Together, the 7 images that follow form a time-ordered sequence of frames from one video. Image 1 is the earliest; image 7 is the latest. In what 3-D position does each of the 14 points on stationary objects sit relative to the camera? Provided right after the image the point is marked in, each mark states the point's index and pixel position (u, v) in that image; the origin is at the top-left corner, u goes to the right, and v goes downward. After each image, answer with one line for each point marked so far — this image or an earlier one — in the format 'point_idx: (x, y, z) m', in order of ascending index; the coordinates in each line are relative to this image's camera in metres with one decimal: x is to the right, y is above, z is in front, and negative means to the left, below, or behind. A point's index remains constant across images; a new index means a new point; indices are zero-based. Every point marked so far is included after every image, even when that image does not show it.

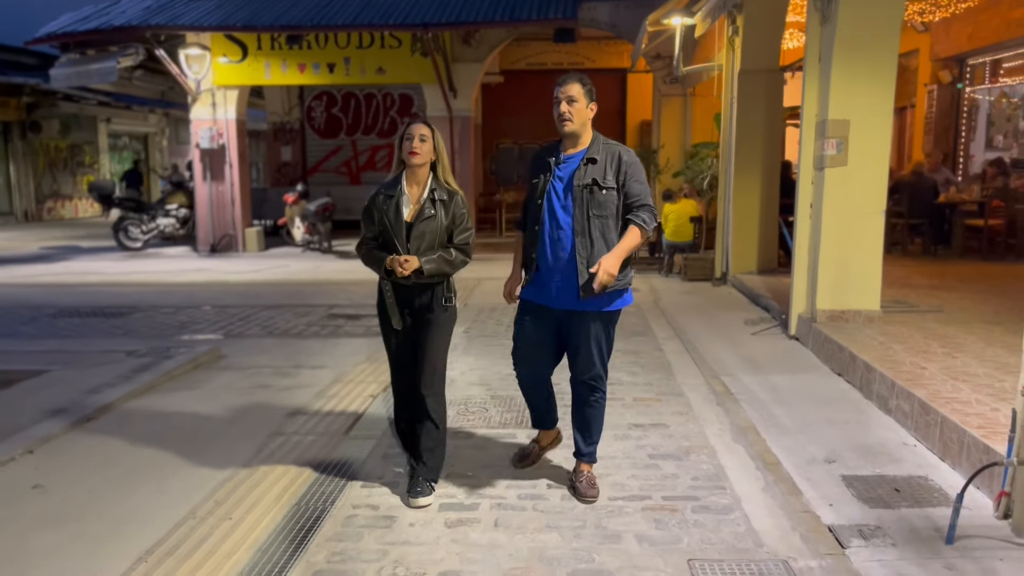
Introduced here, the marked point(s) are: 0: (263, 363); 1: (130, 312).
0: (-2.0, -0.6, +6.2) m
1: (-4.2, -0.3, +8.7) m
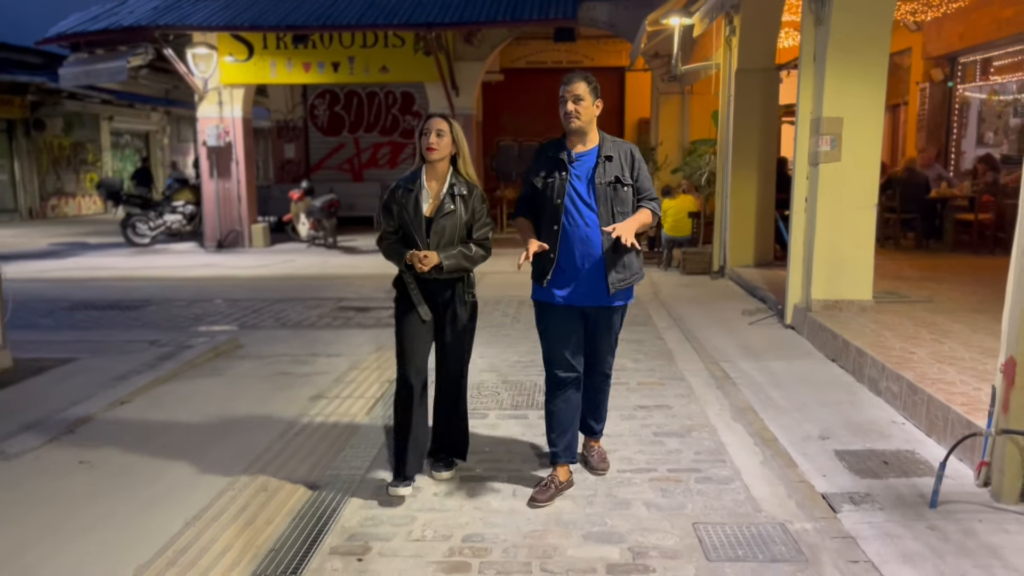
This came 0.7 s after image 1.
0: (-1.9, -0.5, +6.4) m
1: (-4.2, -0.2, +8.9) m
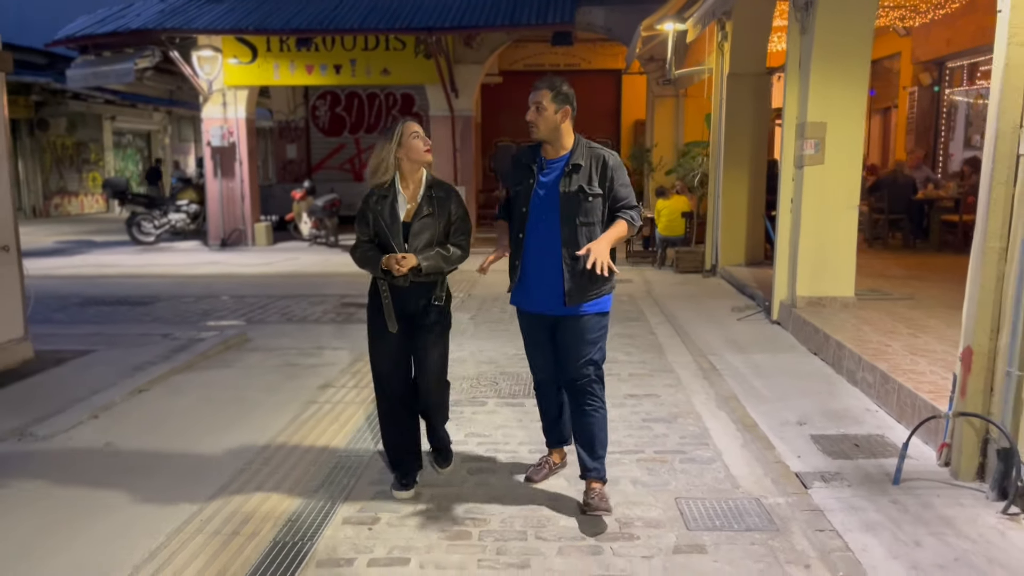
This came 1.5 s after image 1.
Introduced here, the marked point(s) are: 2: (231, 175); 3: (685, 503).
0: (-1.9, -0.5, +6.7) m
1: (-4.2, -0.1, +9.2) m
2: (-5.0, +2.0, +14.0) m
3: (+0.8, -1.0, +3.5) m
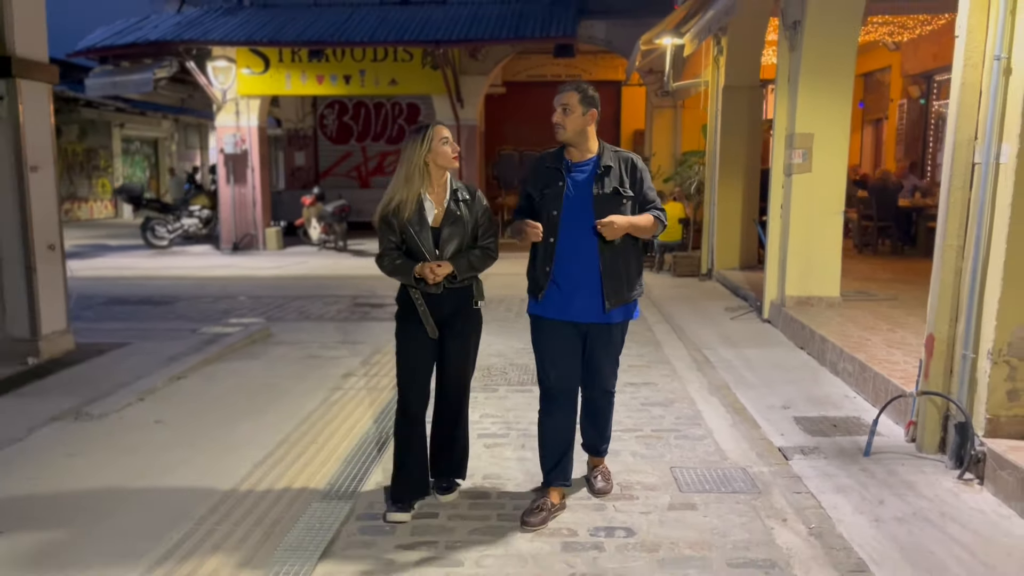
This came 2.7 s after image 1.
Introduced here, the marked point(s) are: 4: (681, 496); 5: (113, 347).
0: (-1.9, -0.5, +7.2) m
1: (-4.2, -0.2, +9.6) m
2: (-5.0, +2.0, +14.4) m
3: (+0.8, -0.9, +3.9) m
4: (+0.8, -1.0, +3.6) m
5: (-3.3, -0.5, +6.5) m
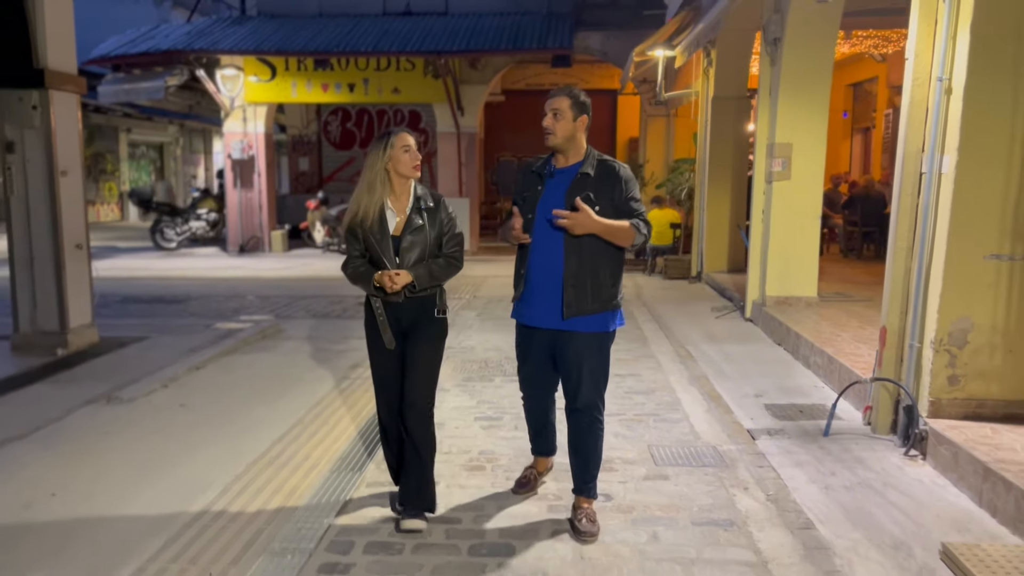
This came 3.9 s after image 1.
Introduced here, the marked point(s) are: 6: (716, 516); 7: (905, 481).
0: (-1.9, -0.5, +7.6) m
1: (-4.2, -0.1, +10.1) m
2: (-5.0, +2.0, +14.9) m
3: (+0.8, -0.9, +4.4) m
4: (+0.7, -0.9, +4.1) m
5: (-3.4, -0.5, +6.9) m
6: (+0.9, -1.0, +3.5) m
7: (+1.9, -1.0, +3.8) m
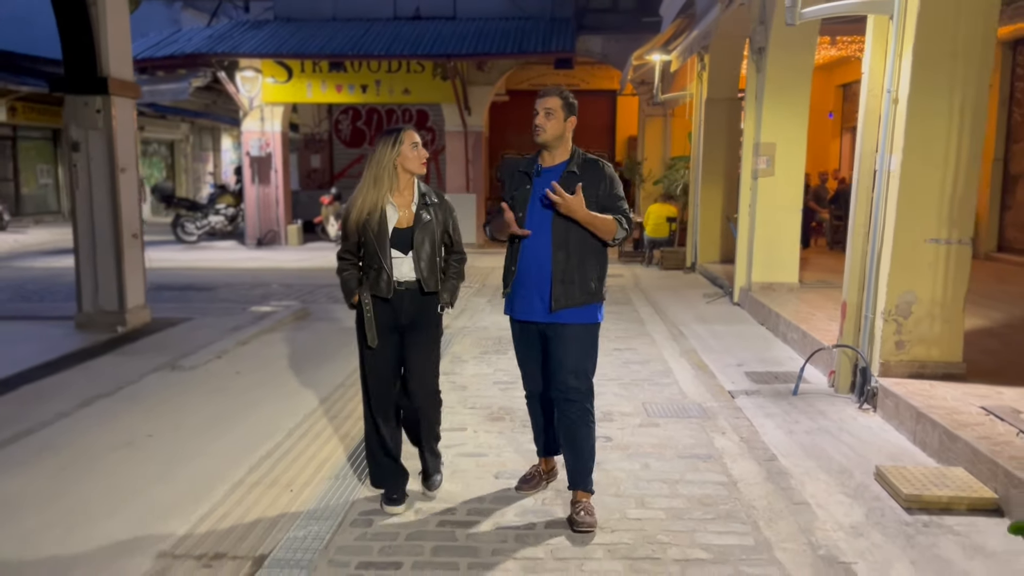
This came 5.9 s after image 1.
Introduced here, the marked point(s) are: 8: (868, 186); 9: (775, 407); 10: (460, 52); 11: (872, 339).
0: (-1.8, -0.3, +8.4) m
1: (-4.1, 0.0, +10.8) m
2: (-4.9, +2.1, +15.6) m
3: (+0.9, -0.8, +5.1) m
4: (+0.8, -0.8, +4.8) m
5: (-3.3, -0.3, +7.7) m
6: (+1.0, -0.9, +4.3) m
7: (+2.0, -0.8, +4.6) m
8: (+2.3, +0.7, +5.1) m
9: (+1.7, -0.8, +5.0) m
10: (-0.9, +4.1, +13.5) m
11: (+2.3, -0.3, +5.0) m
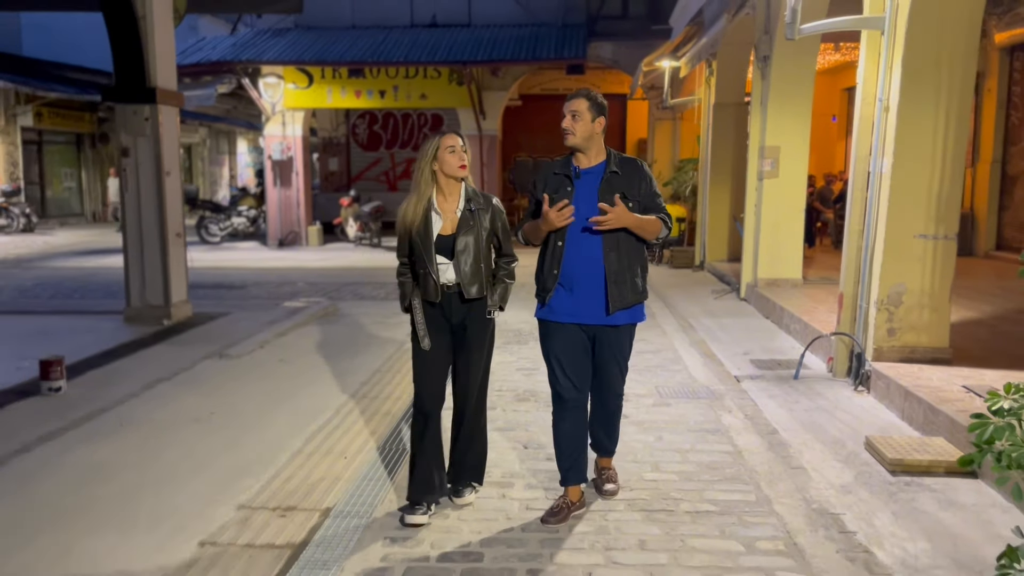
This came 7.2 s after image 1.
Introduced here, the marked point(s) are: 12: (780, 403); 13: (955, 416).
0: (-1.6, -0.3, +8.8) m
1: (-3.9, 0.0, +11.3) m
2: (-4.7, +2.2, +16.2) m
3: (+1.1, -0.7, +5.6) m
4: (+1.0, -0.8, +5.3) m
5: (-3.1, -0.3, +8.2) m
6: (+1.2, -0.8, +4.7) m
7: (+2.2, -0.8, +5.1) m
8: (+2.5, +0.7, +5.6) m
9: (+1.9, -0.7, +5.5) m
10: (-0.6, +4.1, +14.0) m
11: (+2.5, -0.3, +5.4) m
12: (+1.8, -0.8, +5.2) m
13: (+2.3, -0.7, +4.1) m
